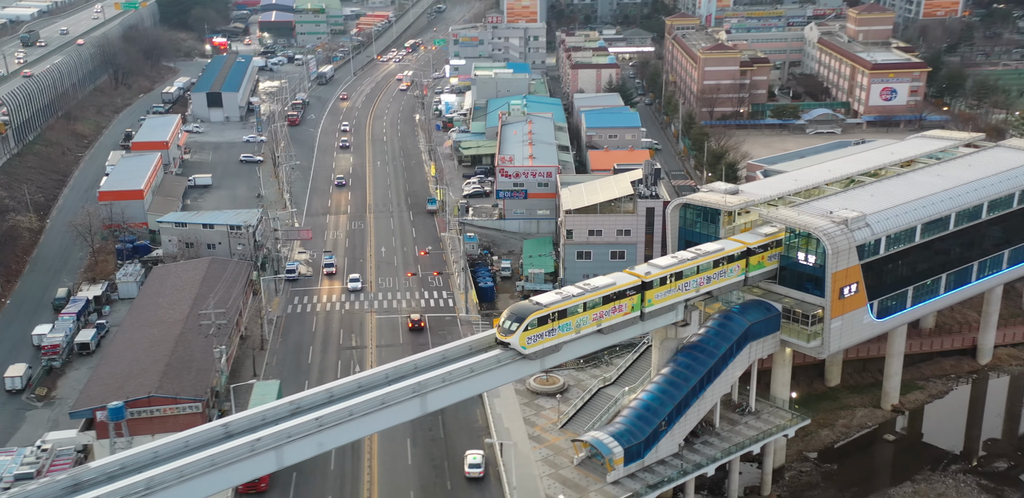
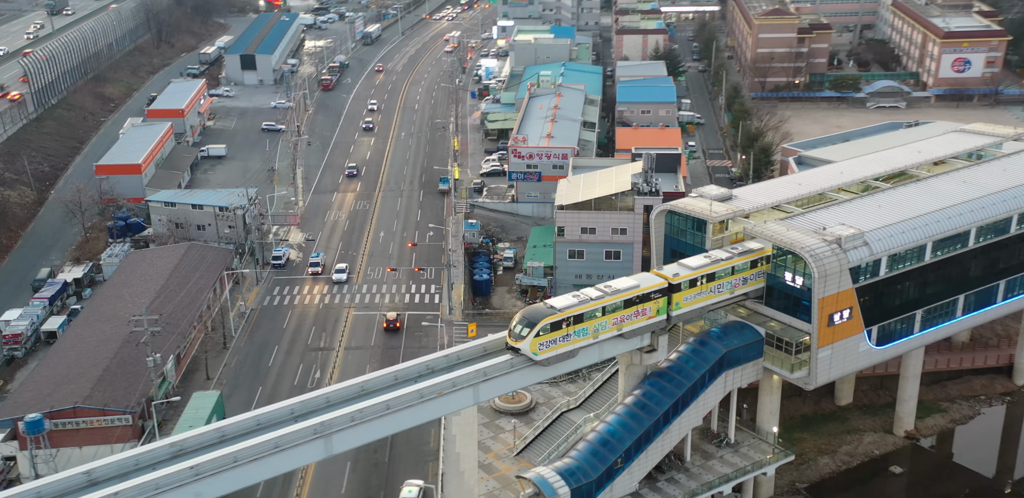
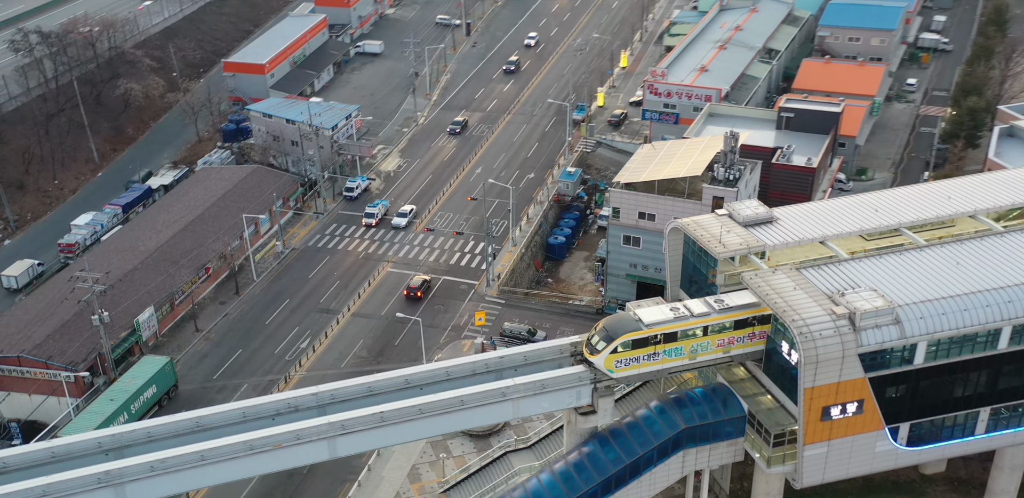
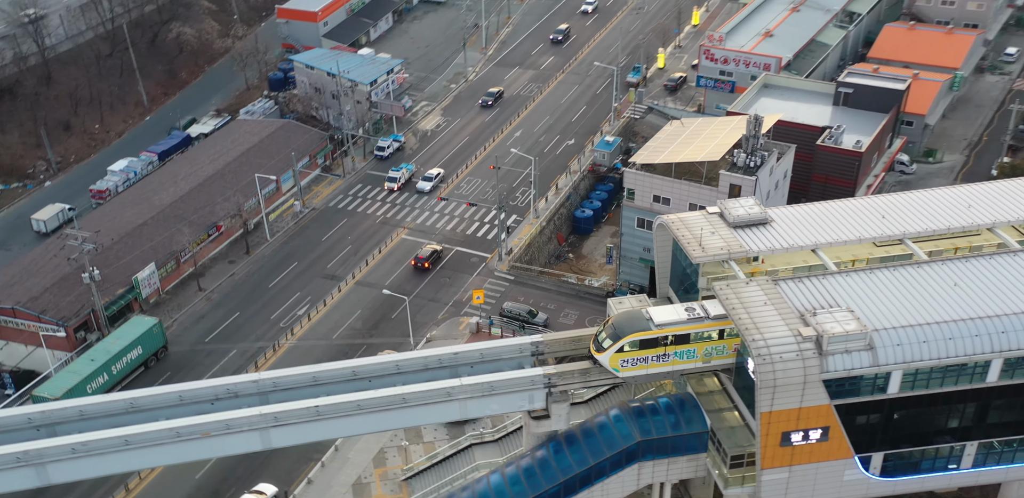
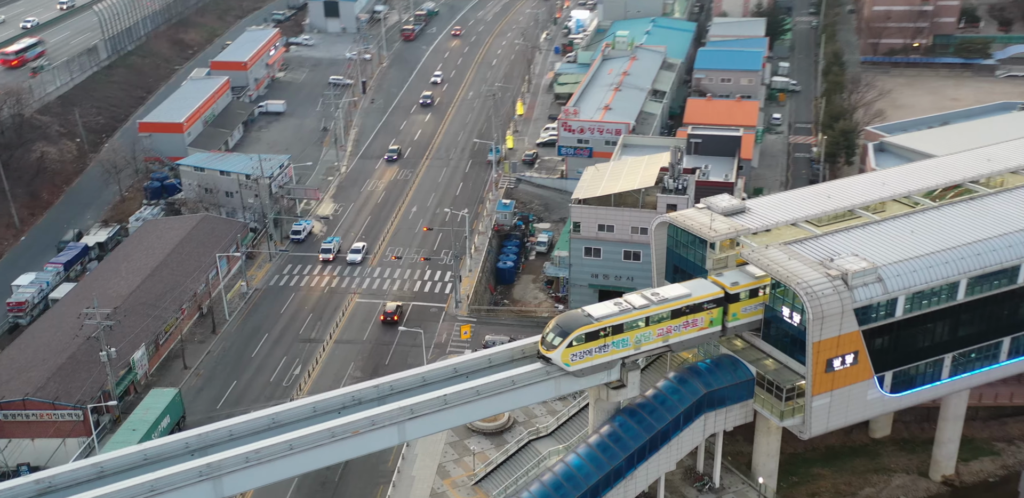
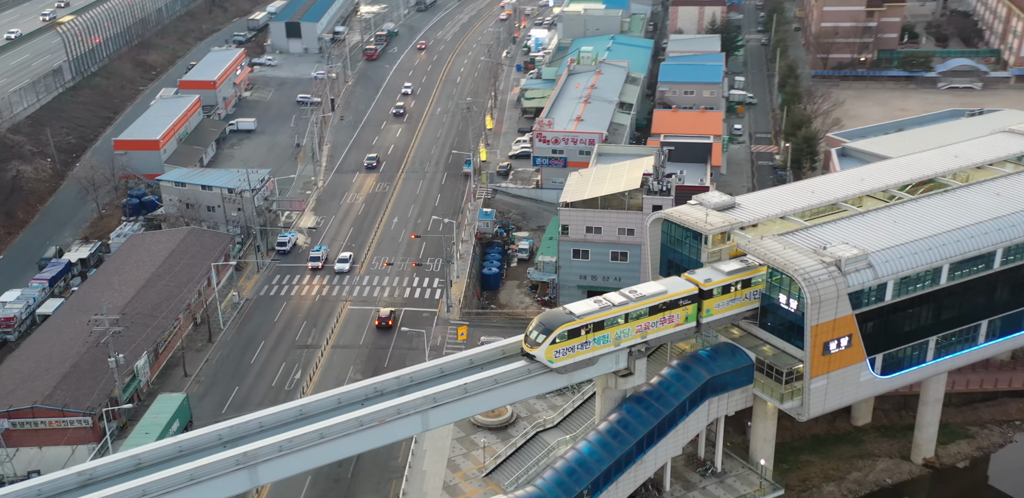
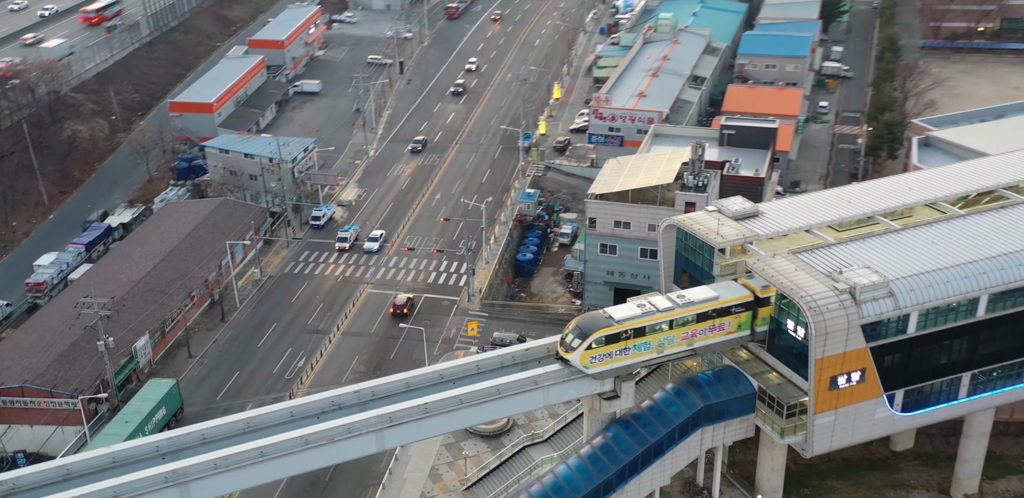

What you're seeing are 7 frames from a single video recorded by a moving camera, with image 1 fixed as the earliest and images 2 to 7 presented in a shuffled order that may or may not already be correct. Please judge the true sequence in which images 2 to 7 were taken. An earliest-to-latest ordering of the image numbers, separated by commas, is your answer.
2, 6, 5, 7, 3, 4
